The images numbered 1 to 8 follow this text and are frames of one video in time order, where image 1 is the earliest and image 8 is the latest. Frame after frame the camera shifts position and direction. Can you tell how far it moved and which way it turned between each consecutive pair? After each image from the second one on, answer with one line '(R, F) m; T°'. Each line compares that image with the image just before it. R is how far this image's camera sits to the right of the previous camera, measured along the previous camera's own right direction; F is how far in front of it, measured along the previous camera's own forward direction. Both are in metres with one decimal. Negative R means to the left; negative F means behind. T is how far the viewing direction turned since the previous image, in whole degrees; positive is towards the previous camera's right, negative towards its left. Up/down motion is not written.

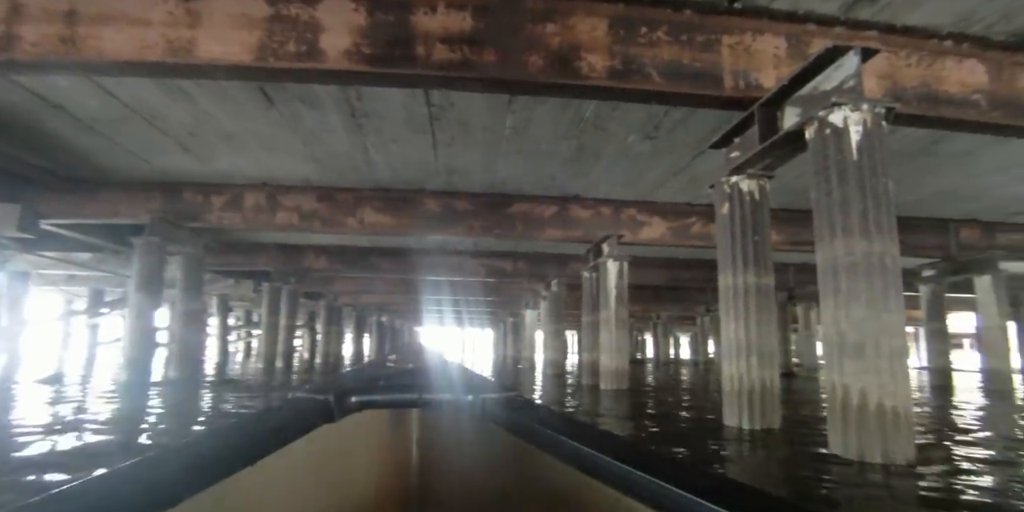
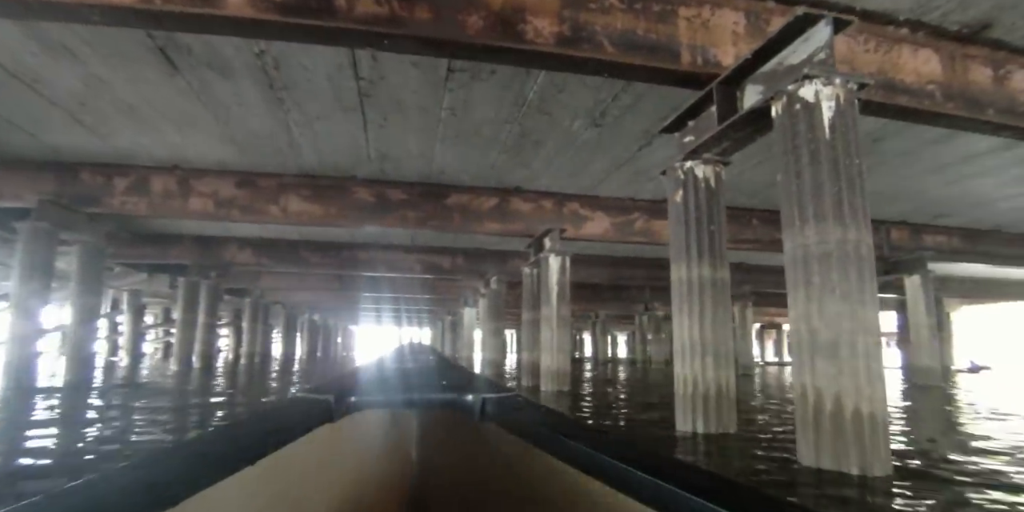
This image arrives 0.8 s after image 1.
(+0.1, +0.6) m; +6°
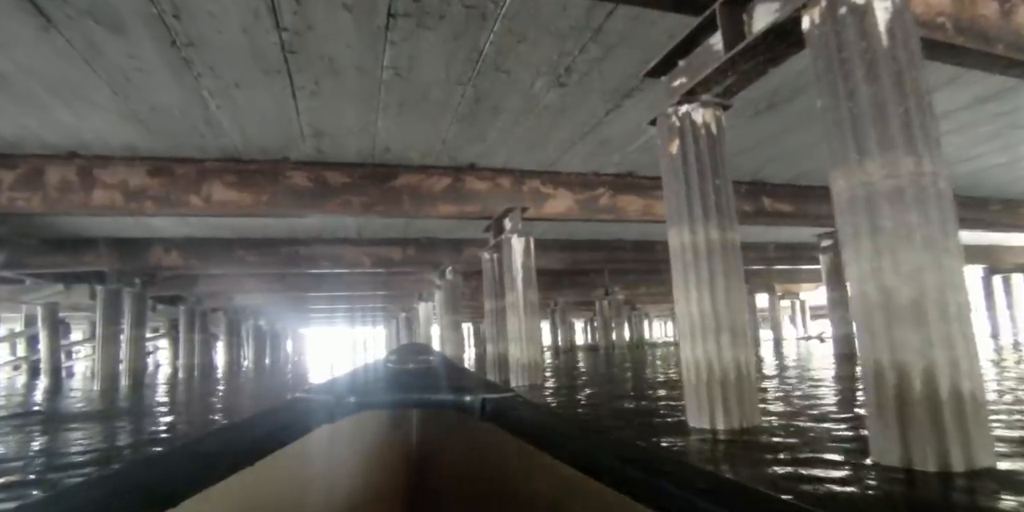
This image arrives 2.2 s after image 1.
(-0.1, +0.9) m; +5°
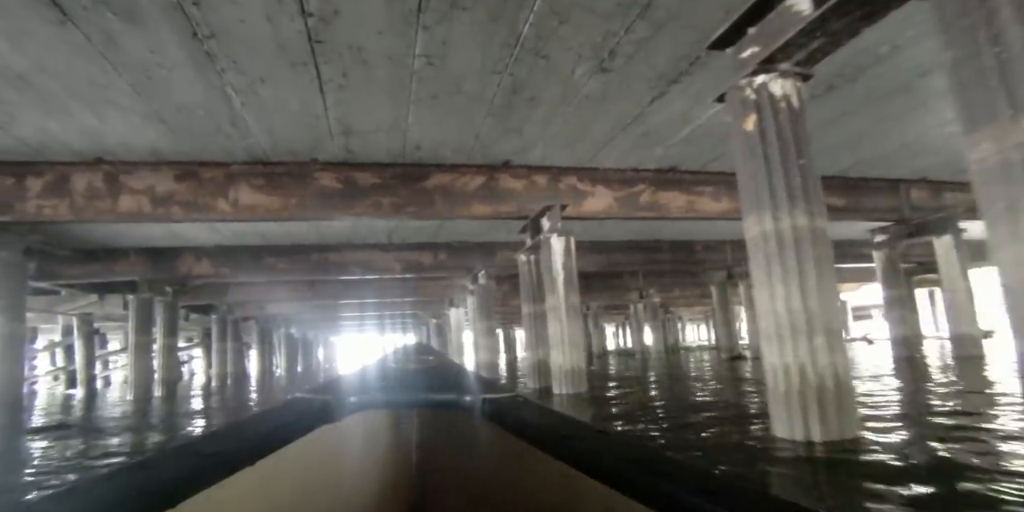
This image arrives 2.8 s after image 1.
(-0.2, +0.5) m; -3°
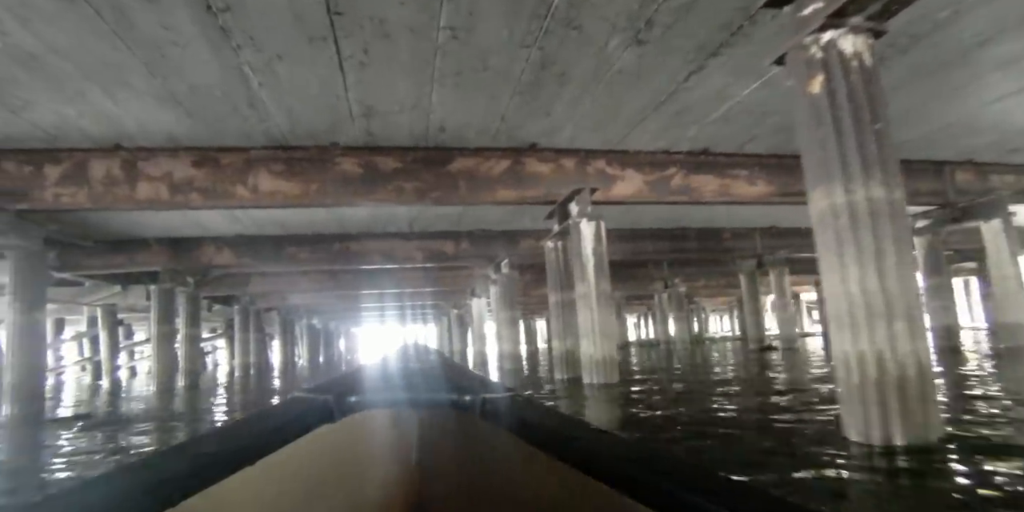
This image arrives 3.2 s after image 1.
(-0.1, +0.4) m; -2°
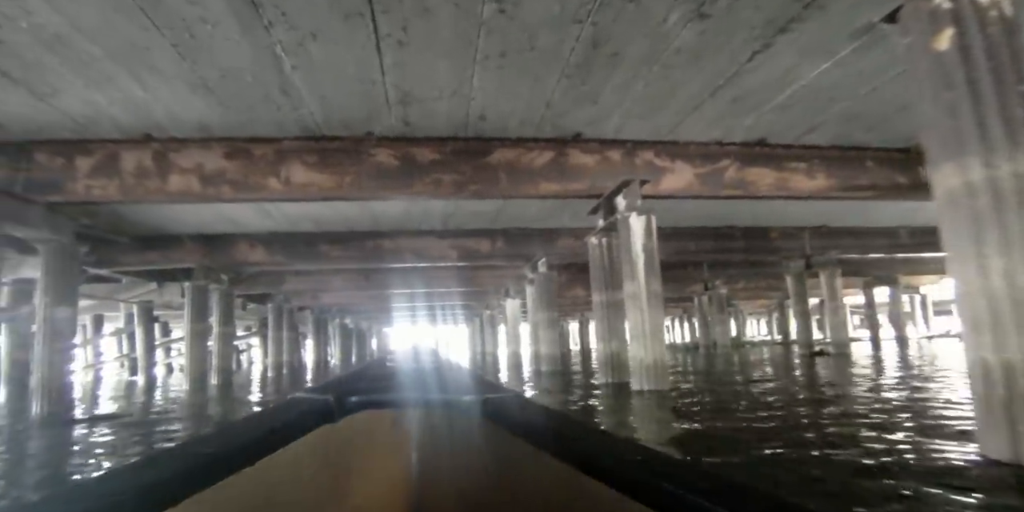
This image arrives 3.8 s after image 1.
(-0.2, +0.5) m; -3°
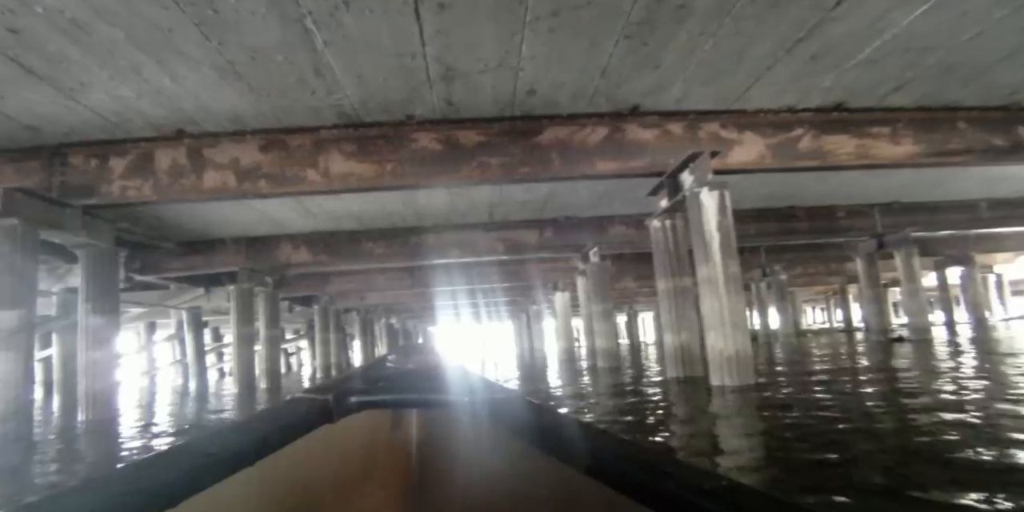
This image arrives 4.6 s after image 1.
(-0.3, +0.7) m; -4°
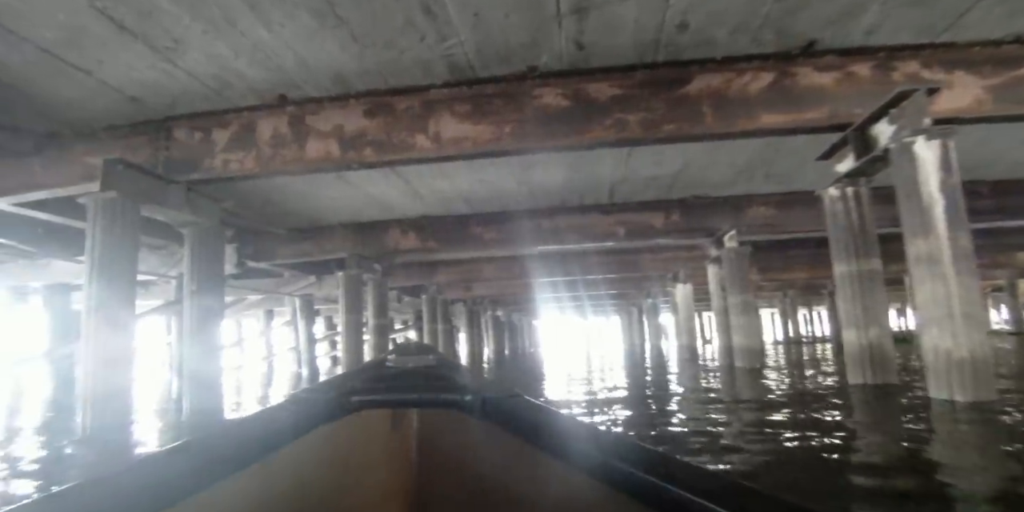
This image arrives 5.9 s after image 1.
(-0.6, +1.1) m; -10°
